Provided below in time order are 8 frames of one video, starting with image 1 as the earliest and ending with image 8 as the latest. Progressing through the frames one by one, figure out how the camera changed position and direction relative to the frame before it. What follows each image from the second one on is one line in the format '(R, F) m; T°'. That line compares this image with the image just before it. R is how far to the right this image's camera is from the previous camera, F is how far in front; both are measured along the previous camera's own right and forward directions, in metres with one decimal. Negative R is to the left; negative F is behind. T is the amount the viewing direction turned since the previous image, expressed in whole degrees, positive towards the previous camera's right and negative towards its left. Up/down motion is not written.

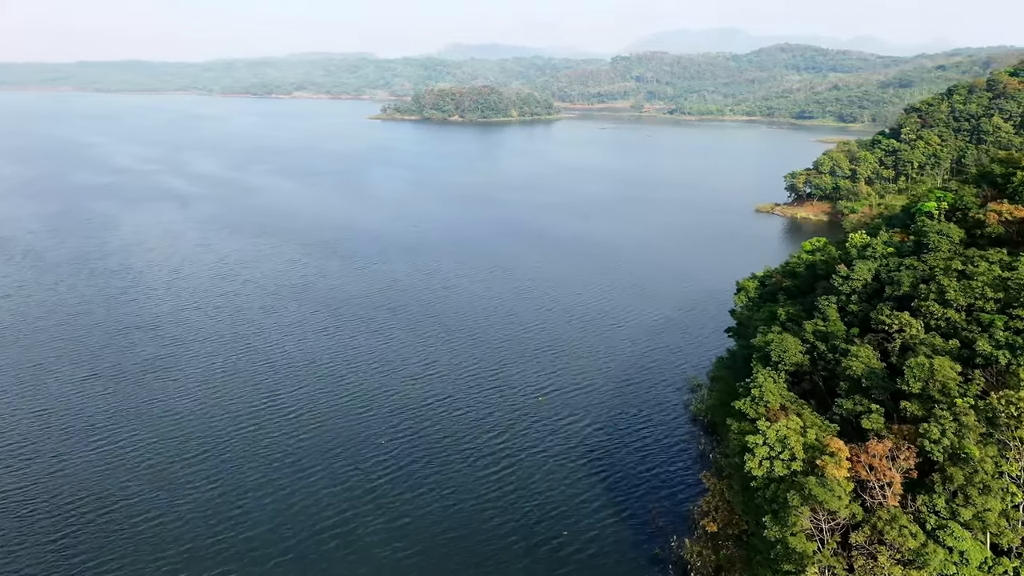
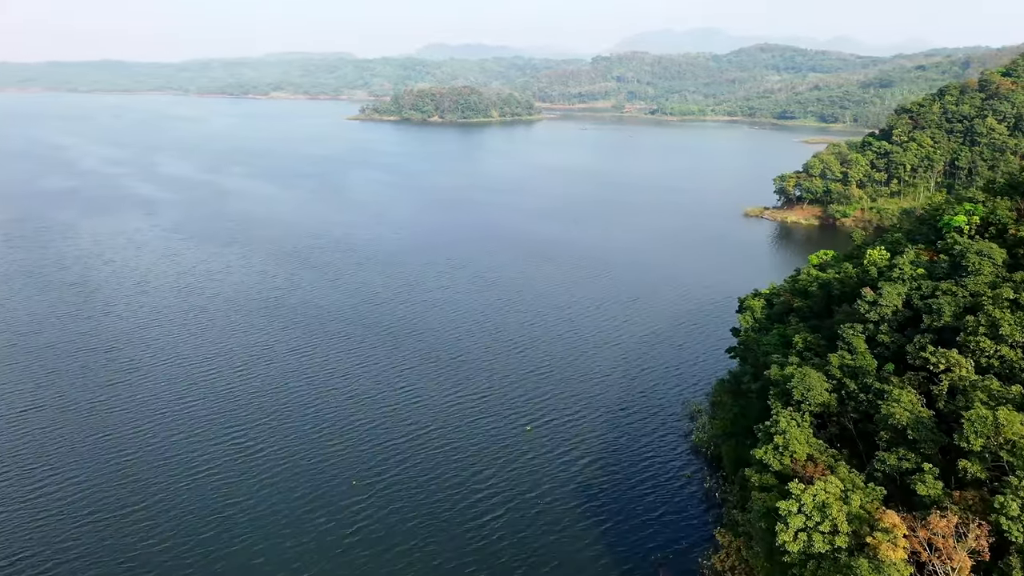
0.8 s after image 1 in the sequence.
(-0.1, +3.0) m; +1°
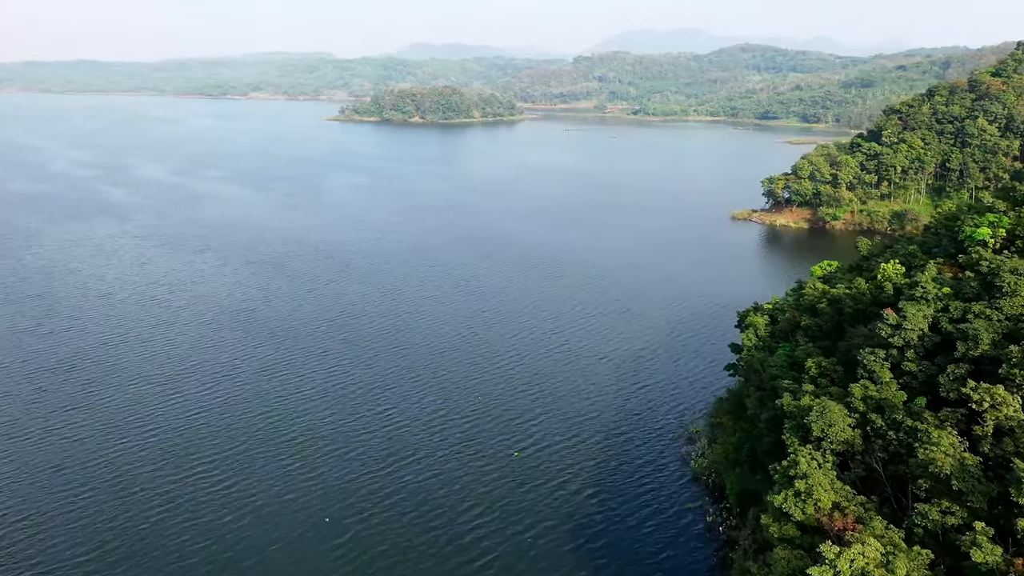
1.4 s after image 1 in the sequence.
(-0.1, +2.3) m; +1°
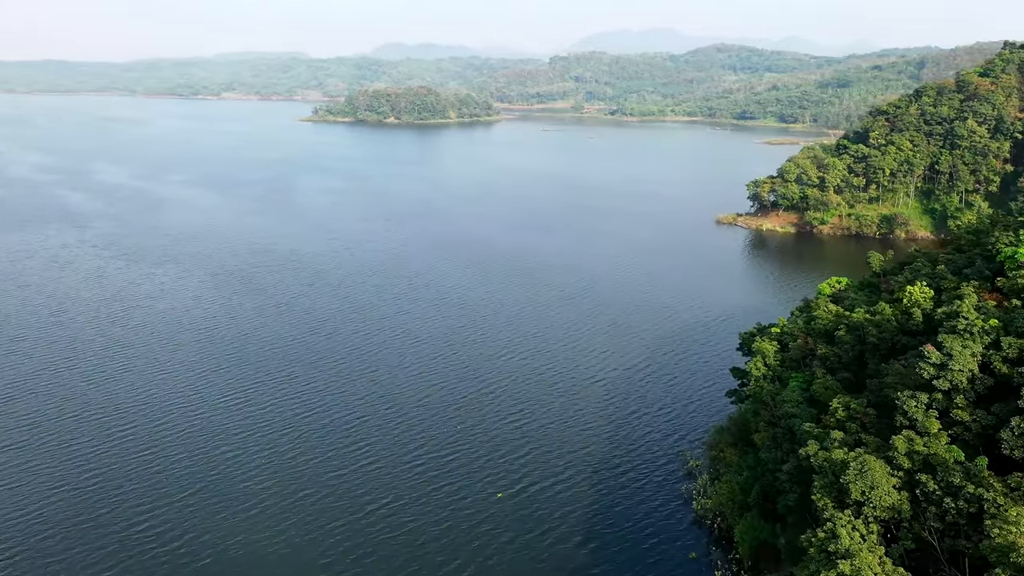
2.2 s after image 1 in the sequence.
(-0.2, +3.0) m; +2°
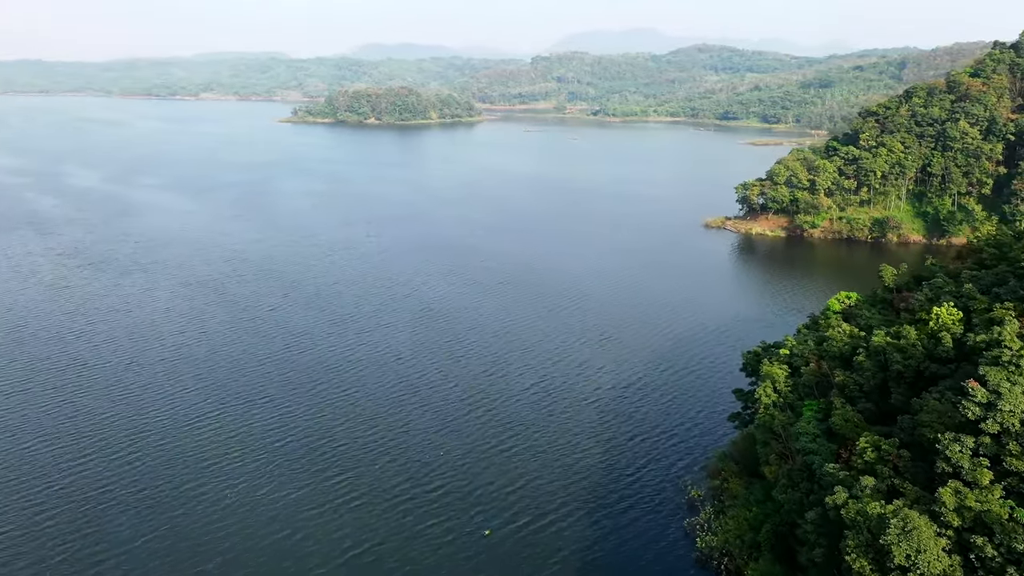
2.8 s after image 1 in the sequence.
(-0.1, +2.3) m; +1°
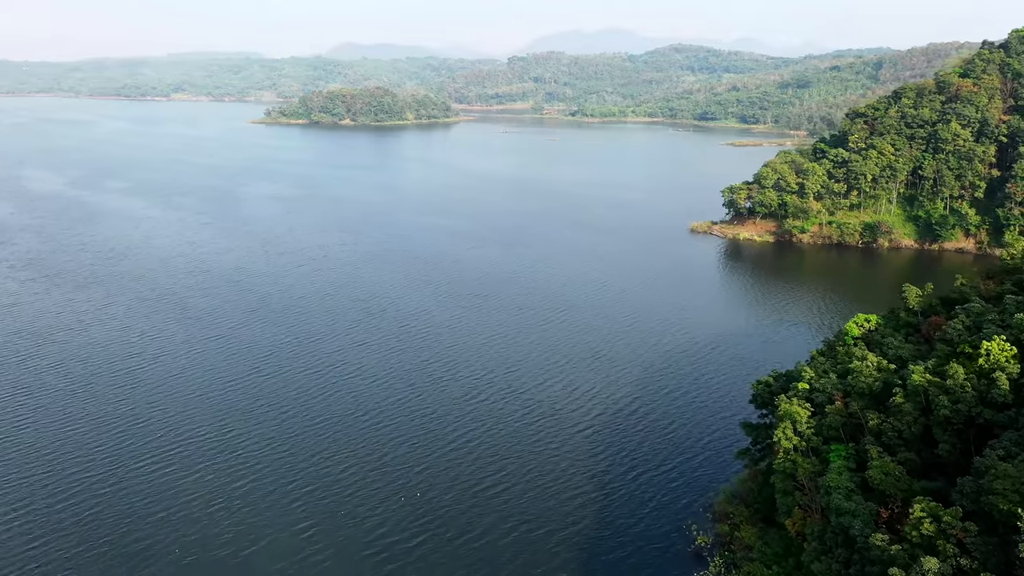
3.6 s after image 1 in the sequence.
(-0.2, +3.0) m; +2°
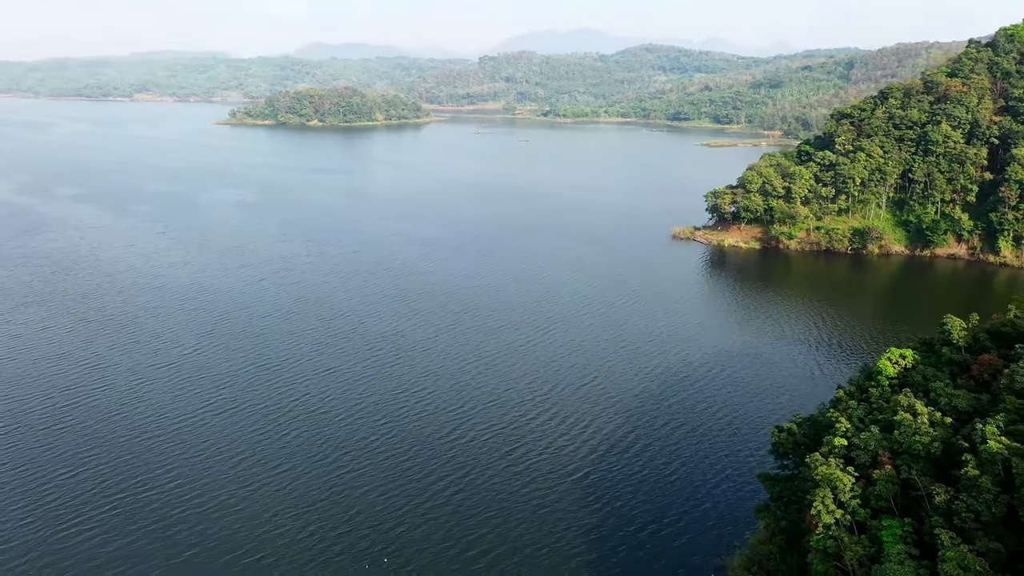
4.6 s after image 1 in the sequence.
(-0.2, +3.8) m; +2°
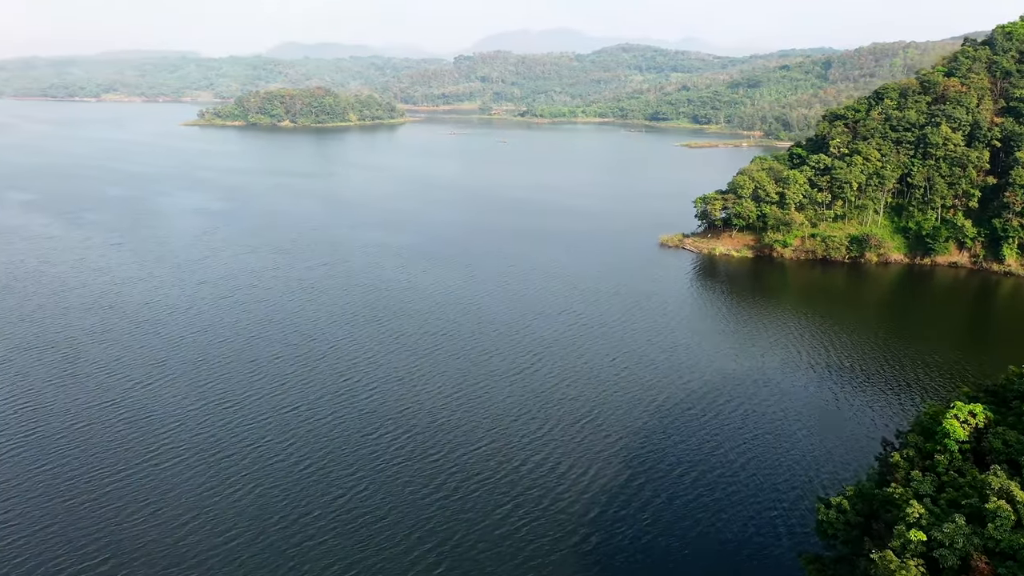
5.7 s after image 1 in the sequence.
(-0.3, +4.2) m; +2°
